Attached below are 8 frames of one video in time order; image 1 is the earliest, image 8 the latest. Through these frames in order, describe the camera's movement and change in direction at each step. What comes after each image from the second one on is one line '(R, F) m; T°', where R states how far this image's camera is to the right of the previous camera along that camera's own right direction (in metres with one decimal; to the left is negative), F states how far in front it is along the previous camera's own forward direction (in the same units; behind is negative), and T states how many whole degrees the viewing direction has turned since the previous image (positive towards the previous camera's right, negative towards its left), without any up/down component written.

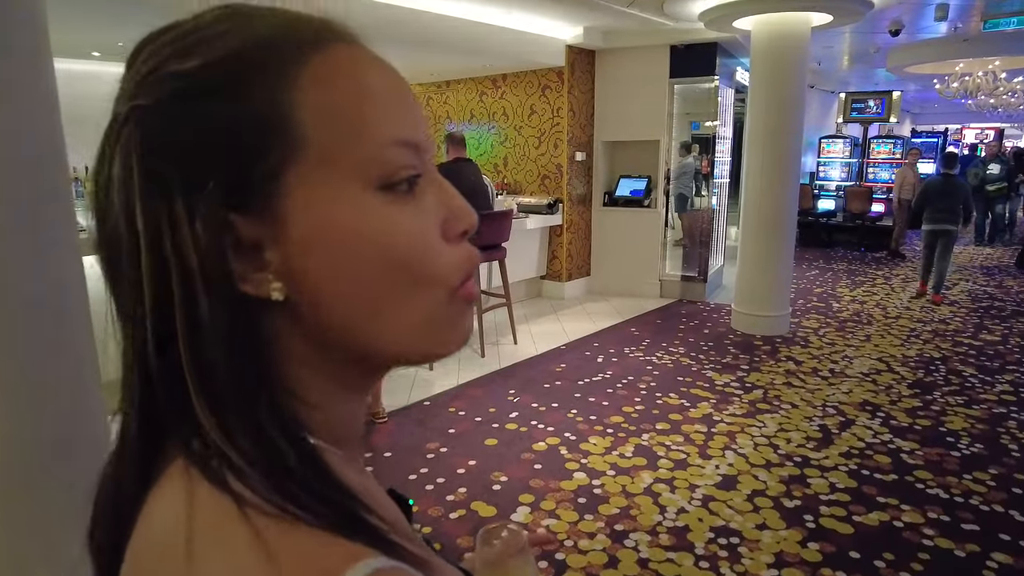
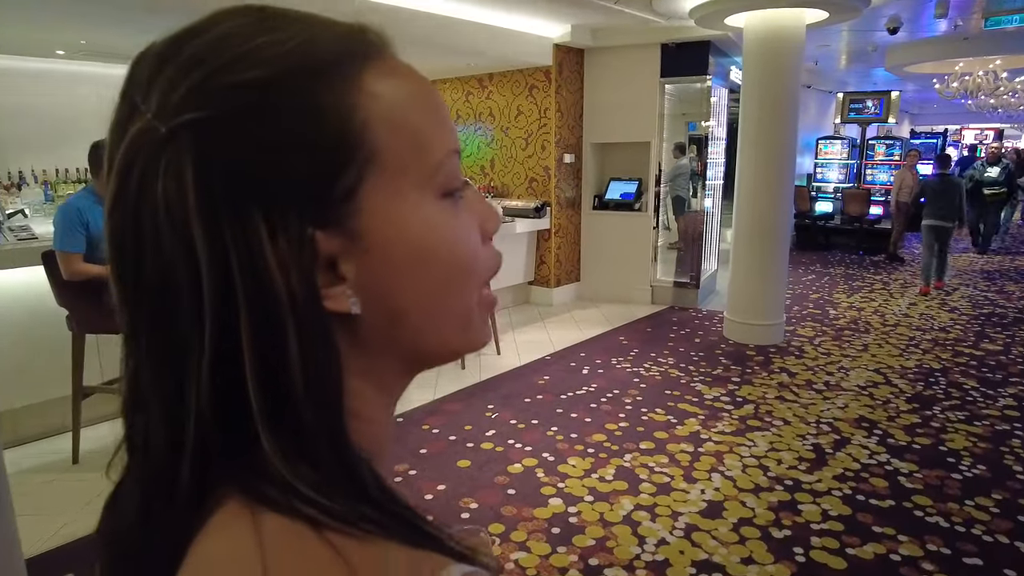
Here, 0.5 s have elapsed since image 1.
(+0.1, +0.2) m; 0°
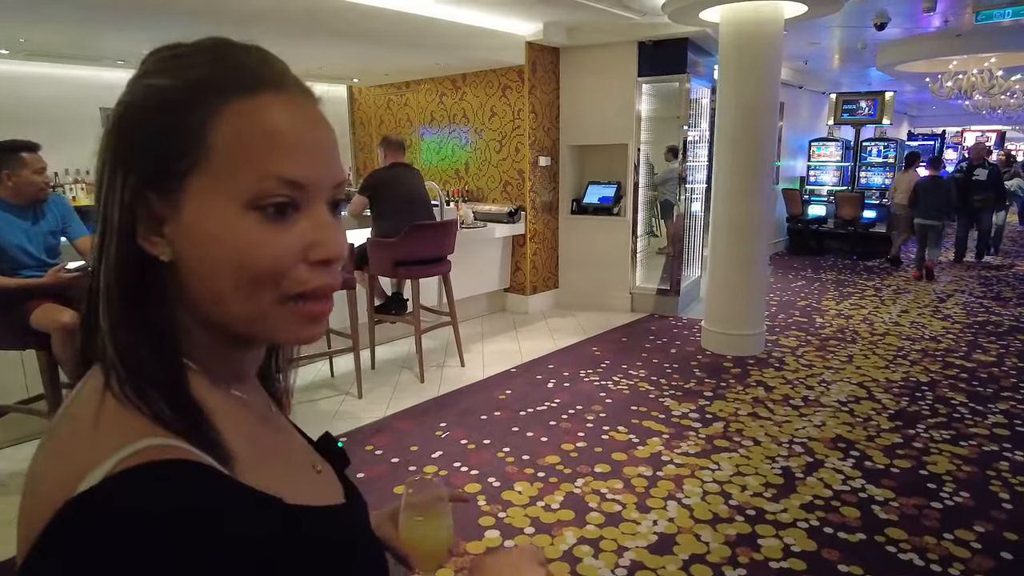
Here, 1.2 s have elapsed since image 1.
(+0.3, +0.2) m; 0°
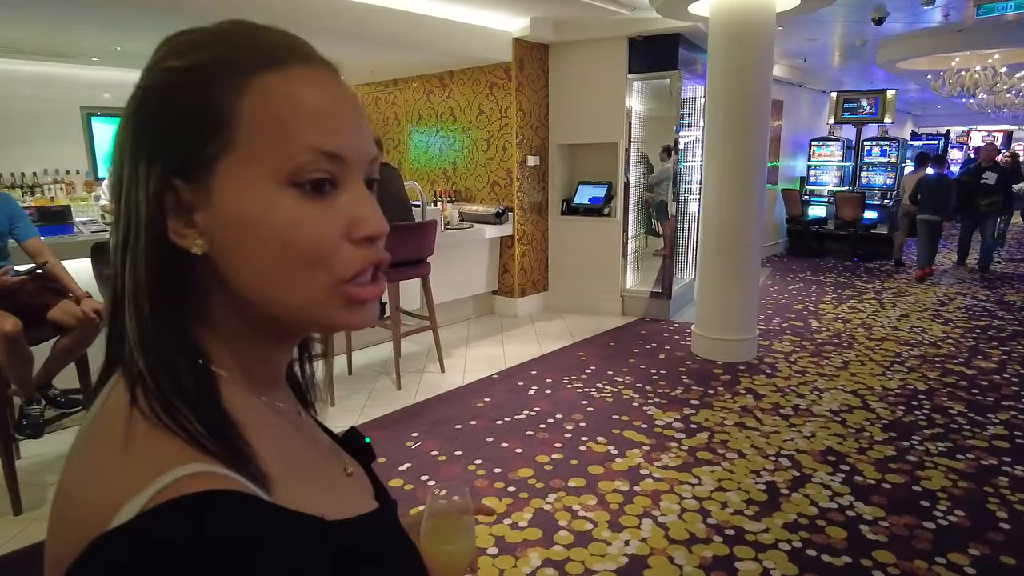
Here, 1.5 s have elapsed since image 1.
(+0.2, +0.2) m; 0°
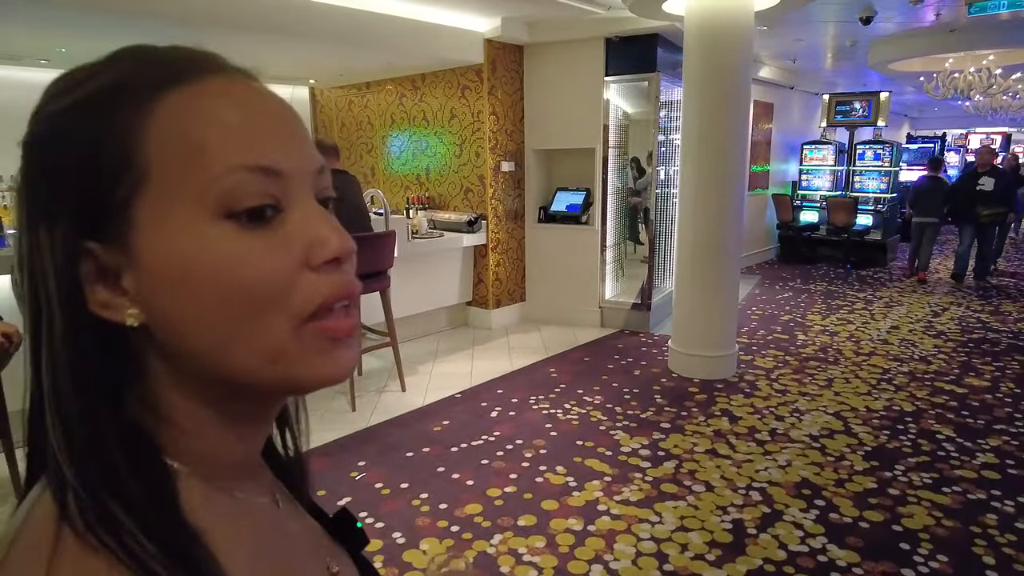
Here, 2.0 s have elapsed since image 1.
(+0.2, +0.2) m; 0°
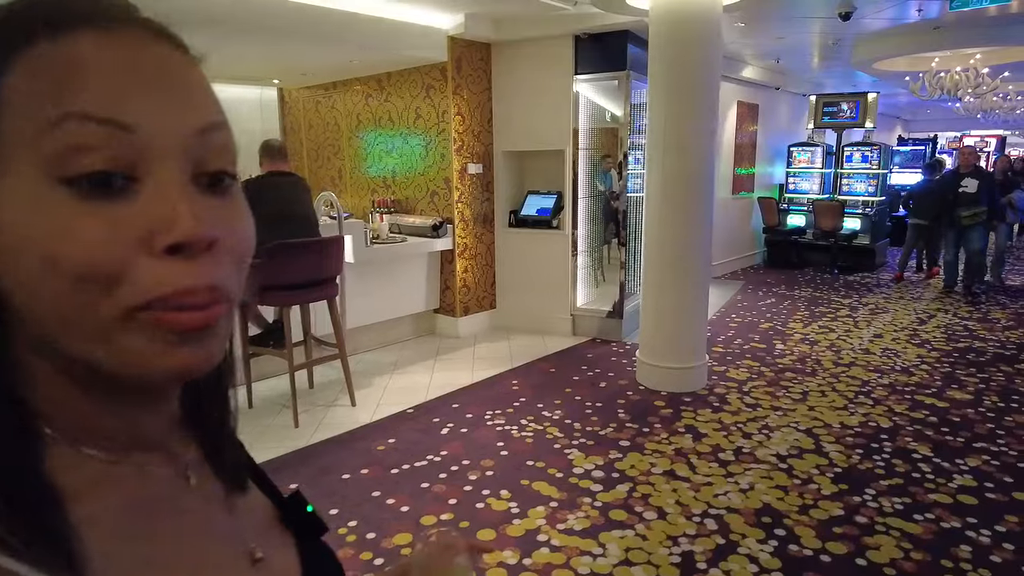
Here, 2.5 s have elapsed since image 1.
(+0.3, +0.2) m; 0°
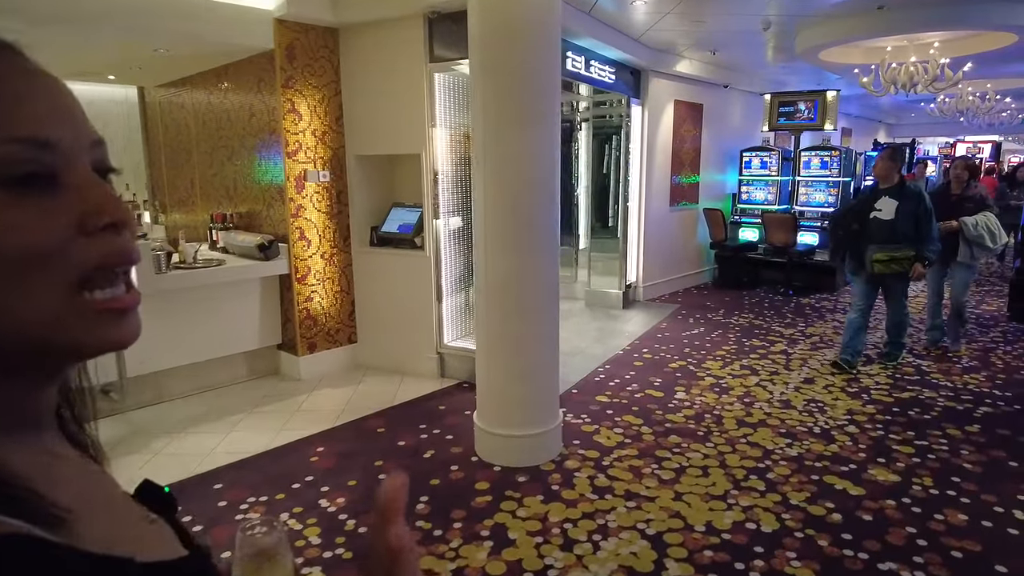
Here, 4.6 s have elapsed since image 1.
(+1.1, +1.0) m; -1°
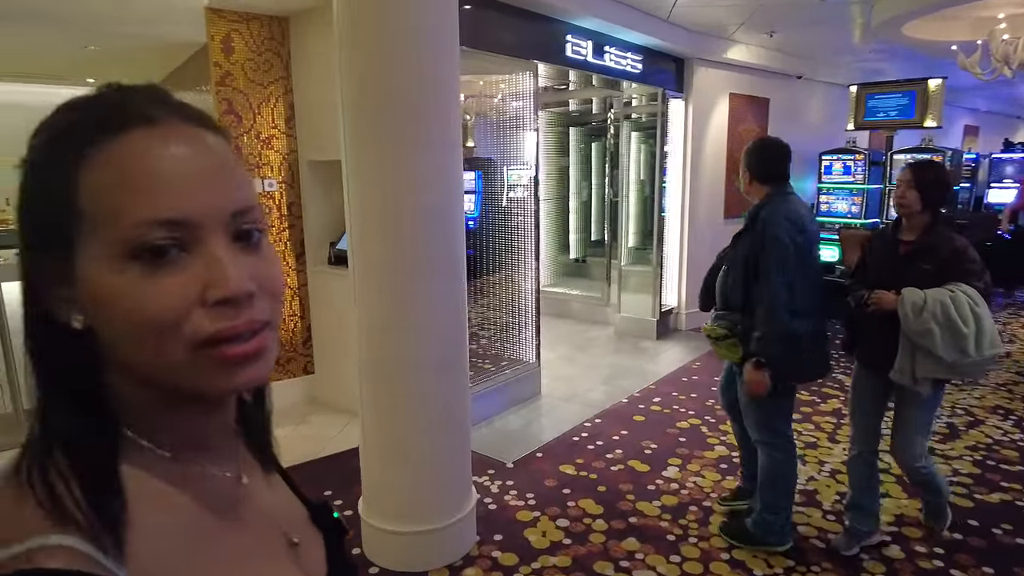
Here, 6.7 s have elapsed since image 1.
(+0.8, +0.9) m; -10°
